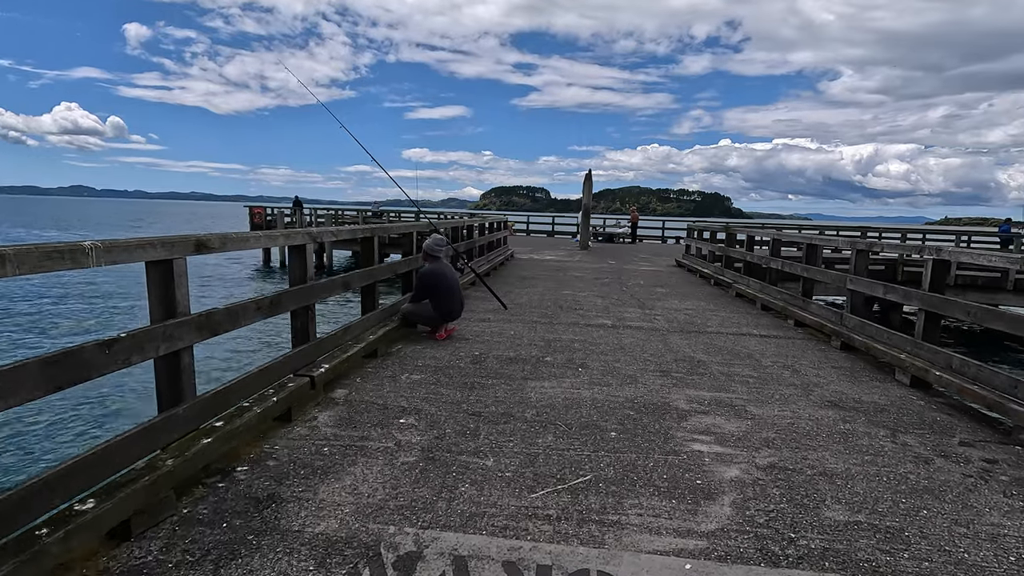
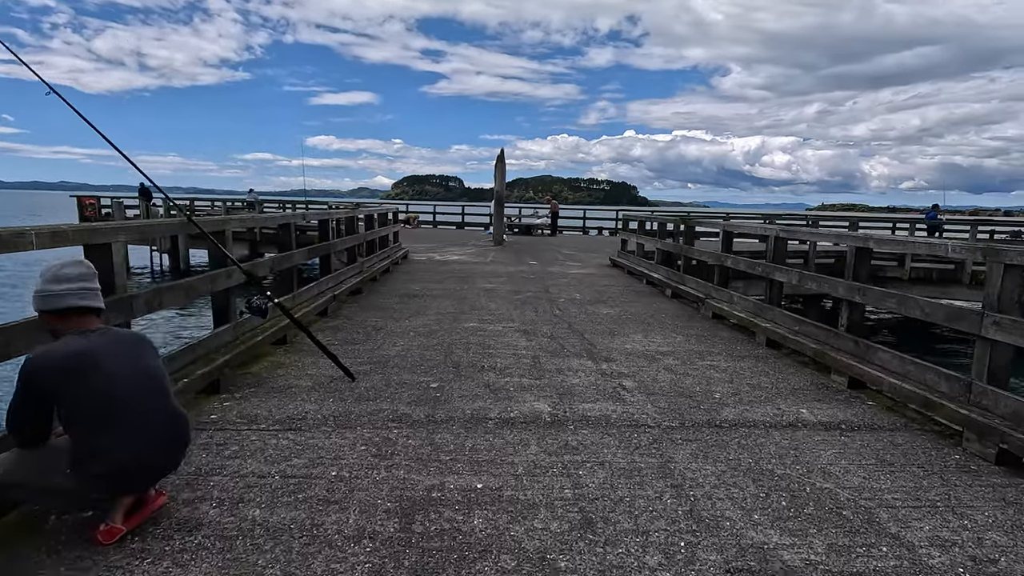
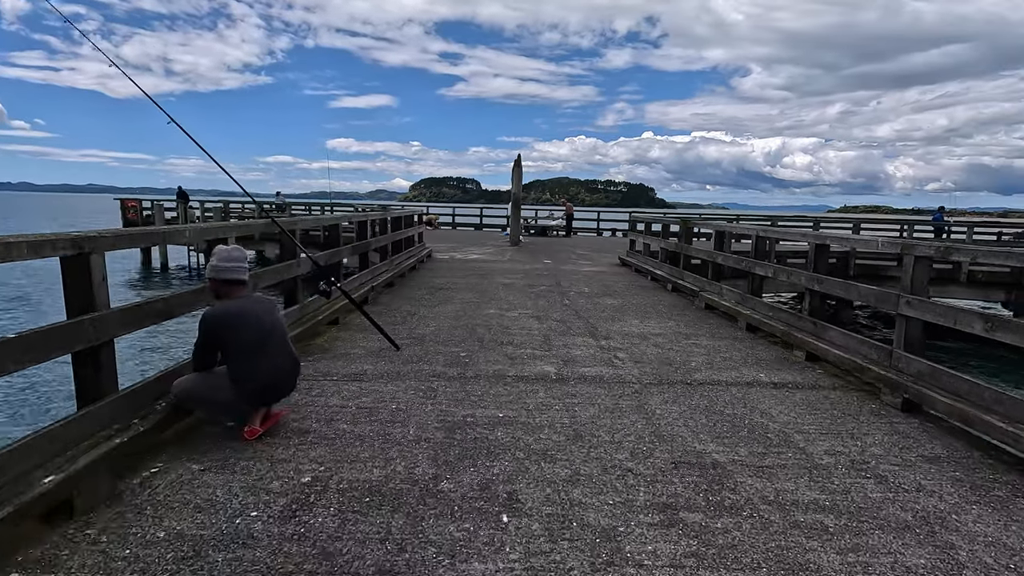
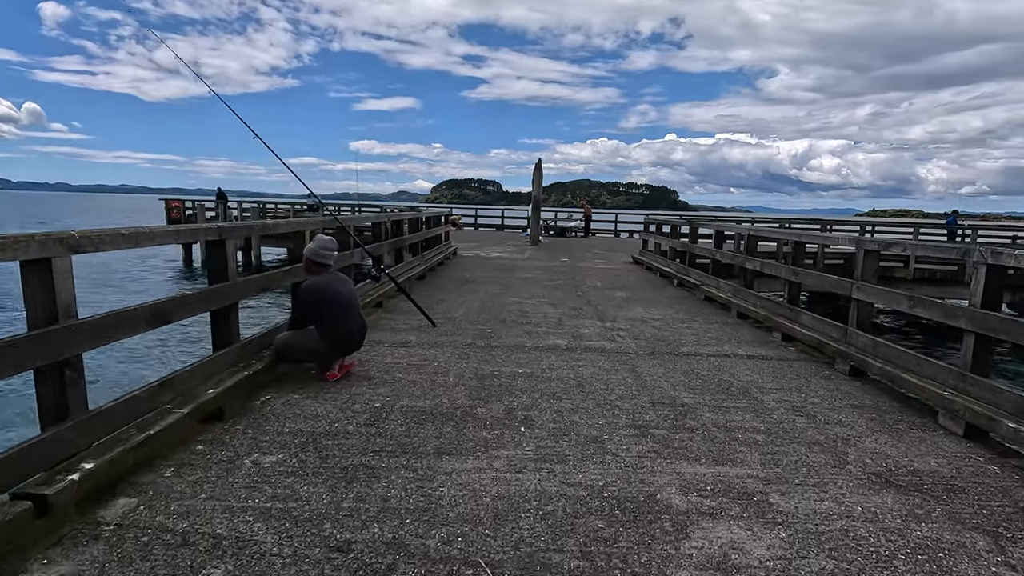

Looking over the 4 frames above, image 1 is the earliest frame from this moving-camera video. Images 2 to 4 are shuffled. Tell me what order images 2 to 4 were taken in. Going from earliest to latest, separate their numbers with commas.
4, 3, 2
